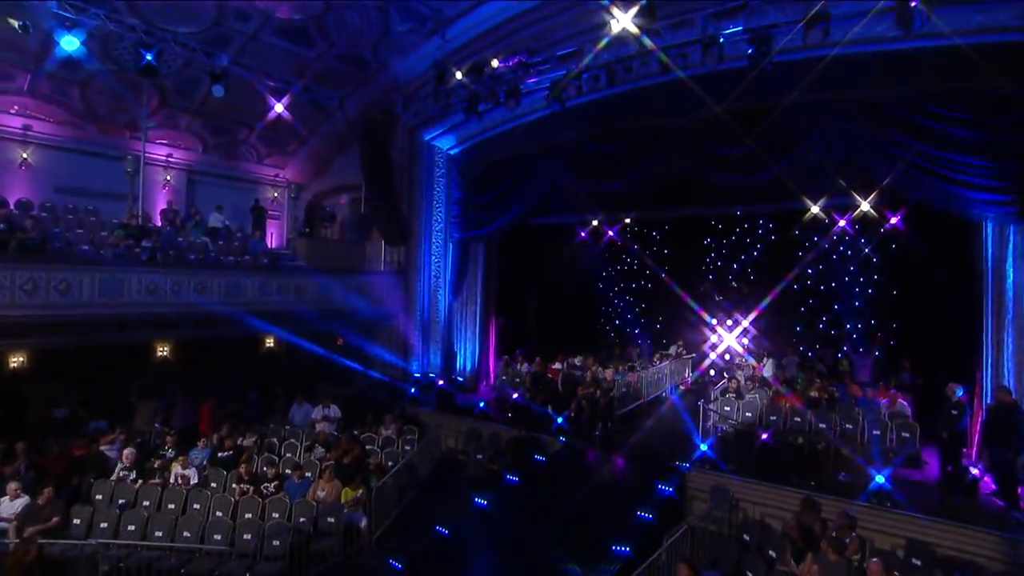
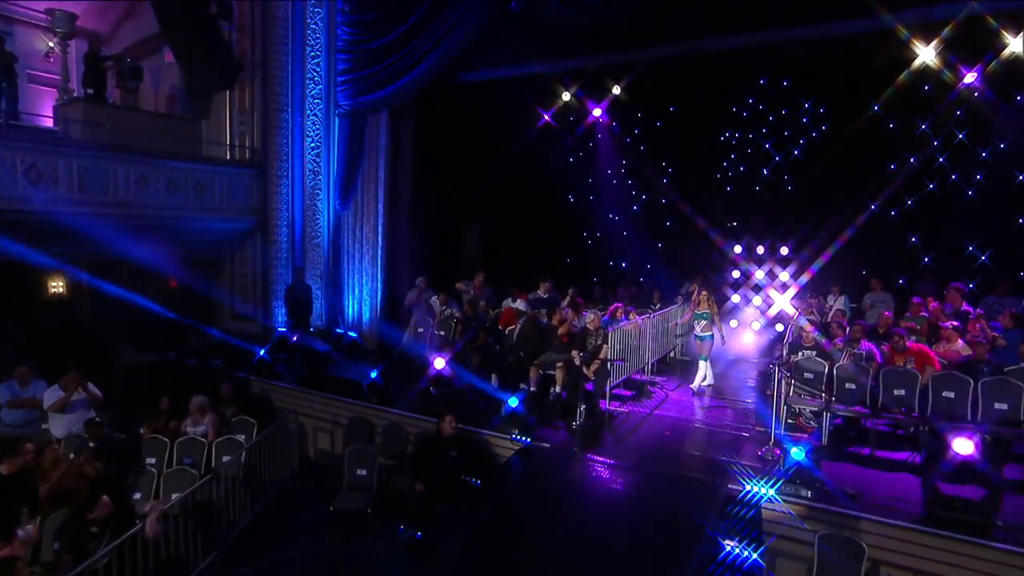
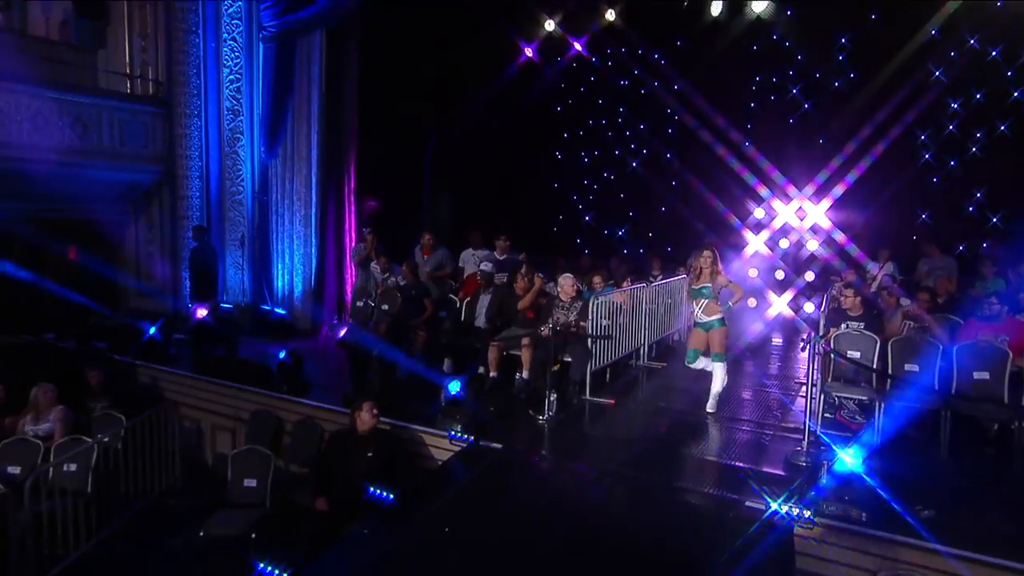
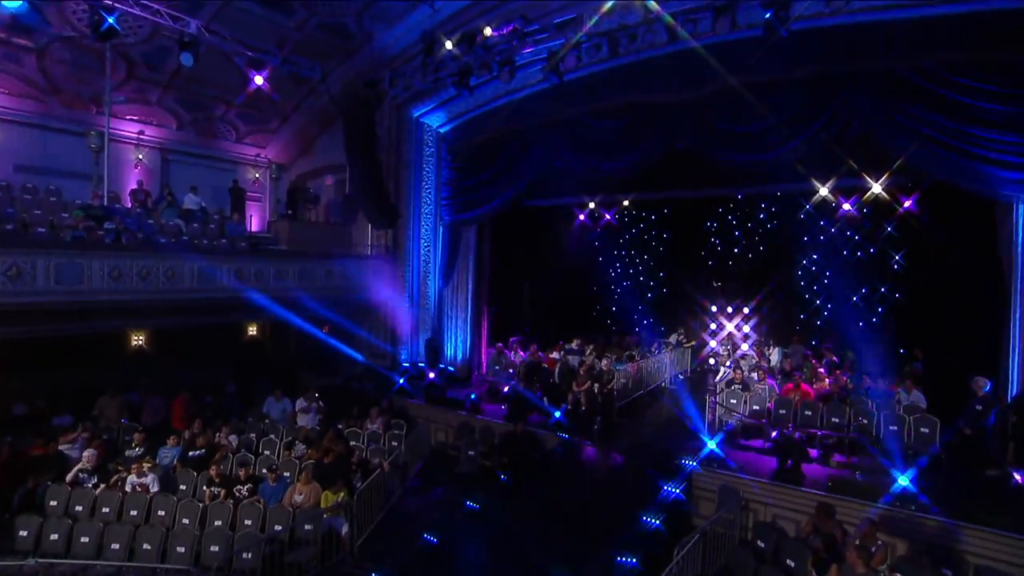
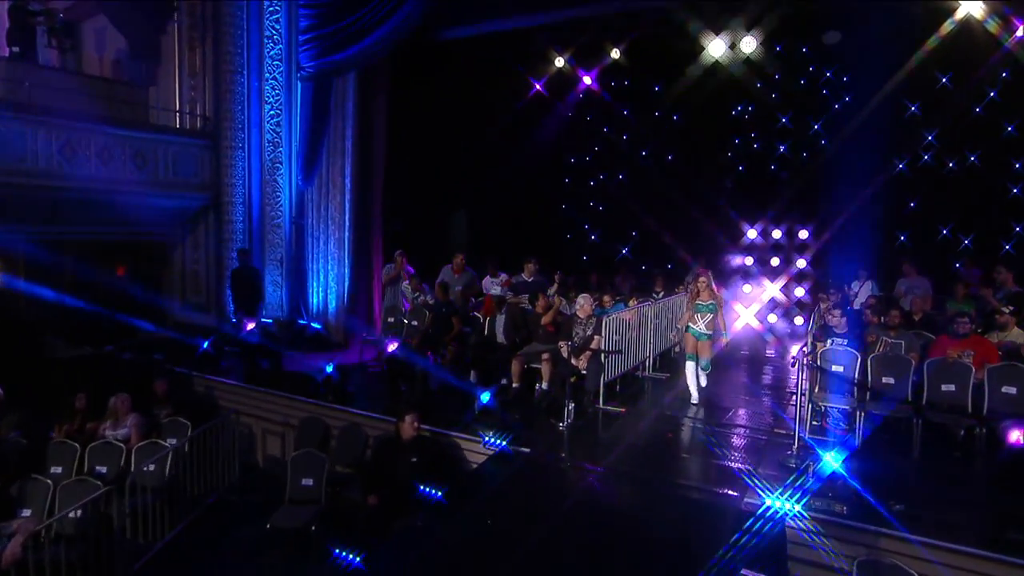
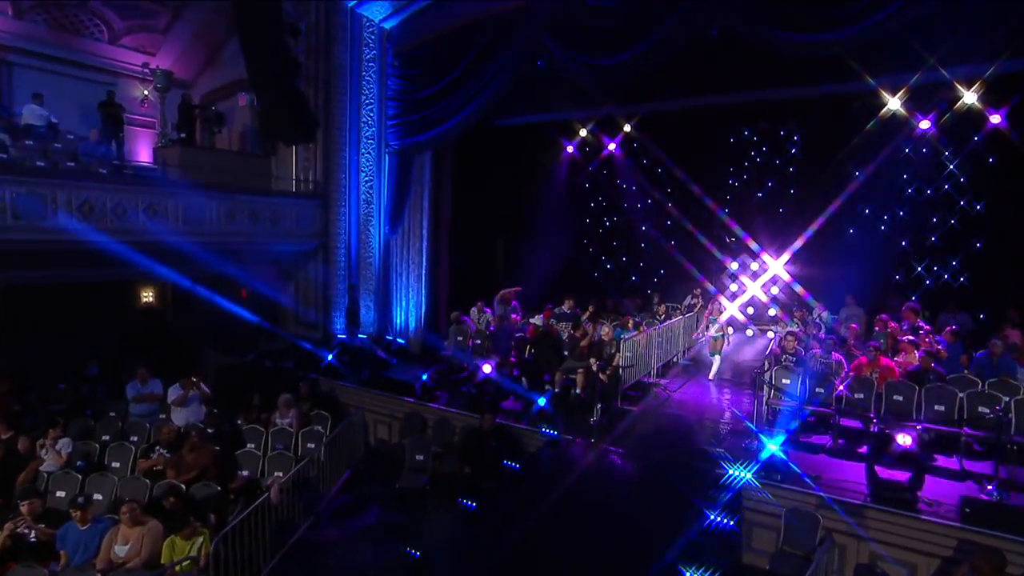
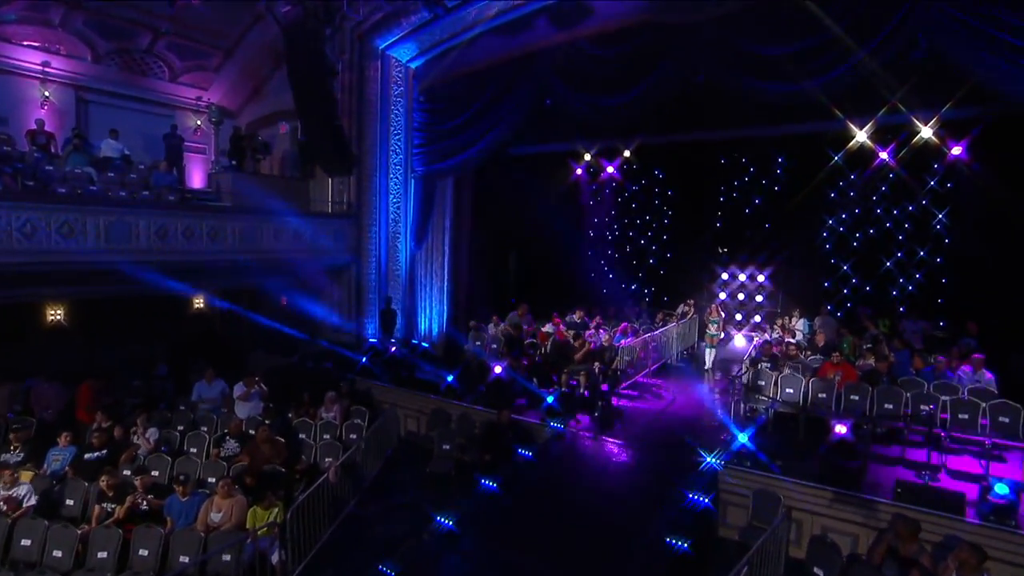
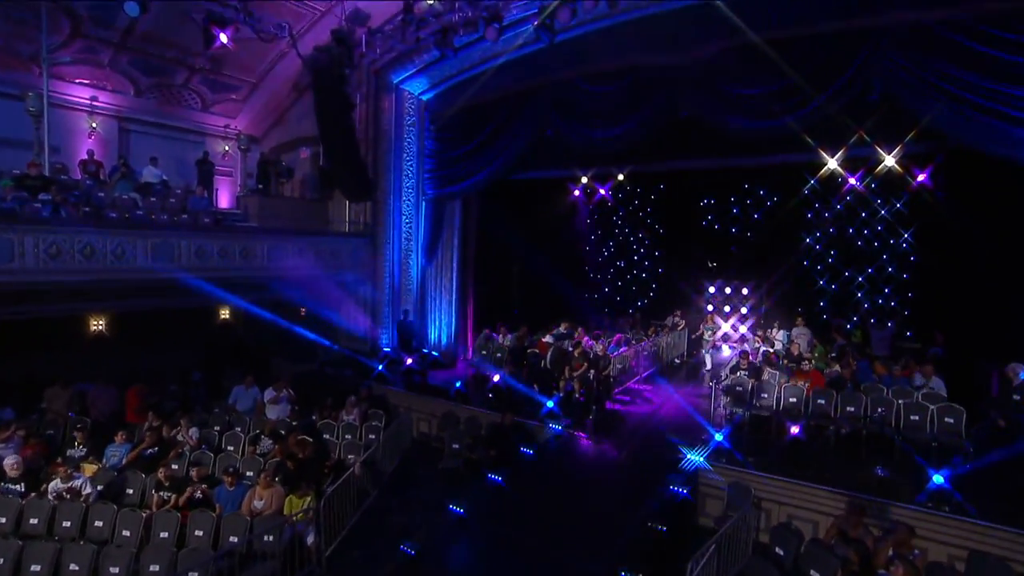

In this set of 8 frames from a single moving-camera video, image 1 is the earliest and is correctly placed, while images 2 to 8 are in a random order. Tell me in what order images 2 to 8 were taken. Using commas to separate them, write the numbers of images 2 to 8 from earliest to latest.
4, 8, 7, 6, 2, 5, 3
